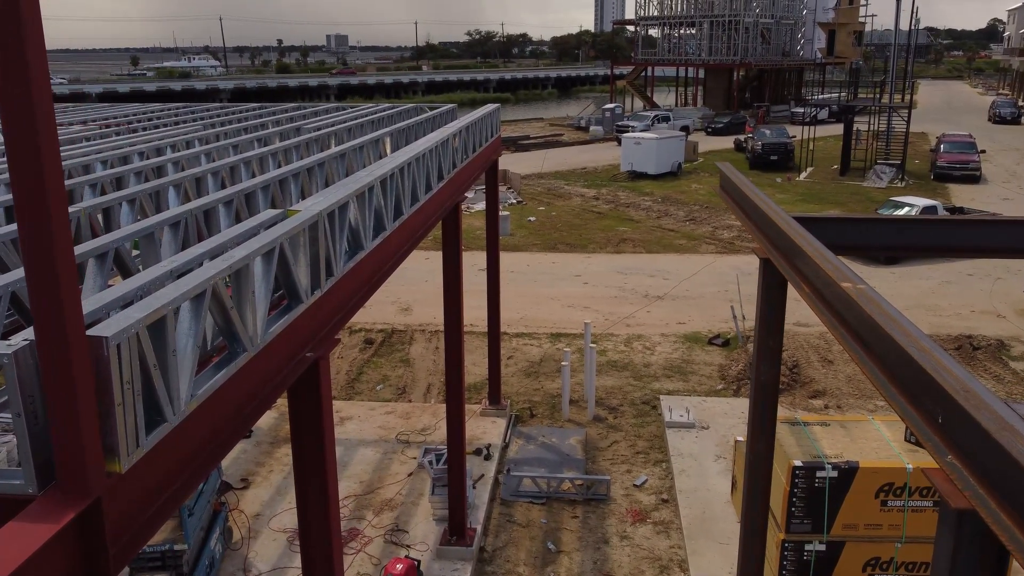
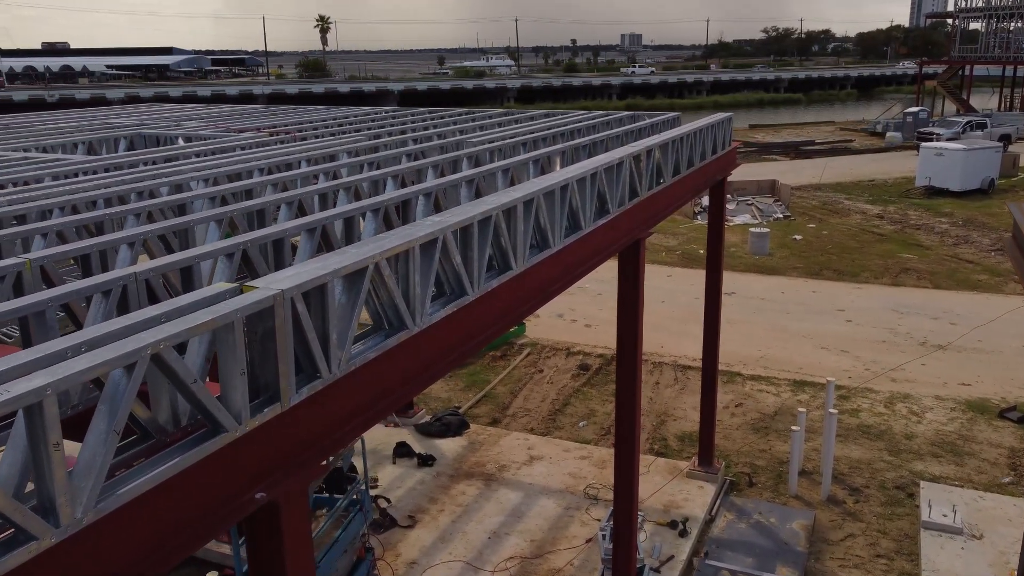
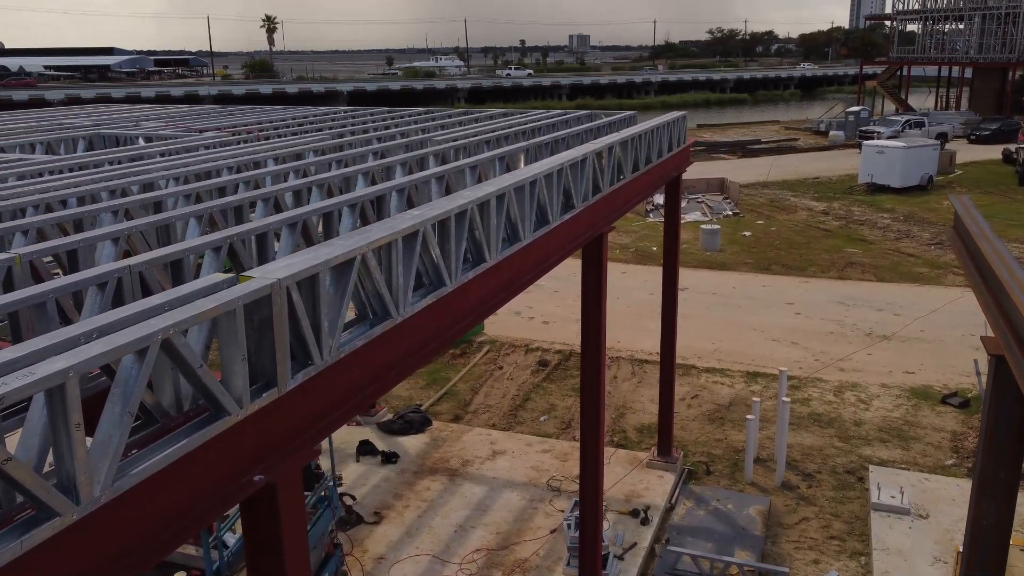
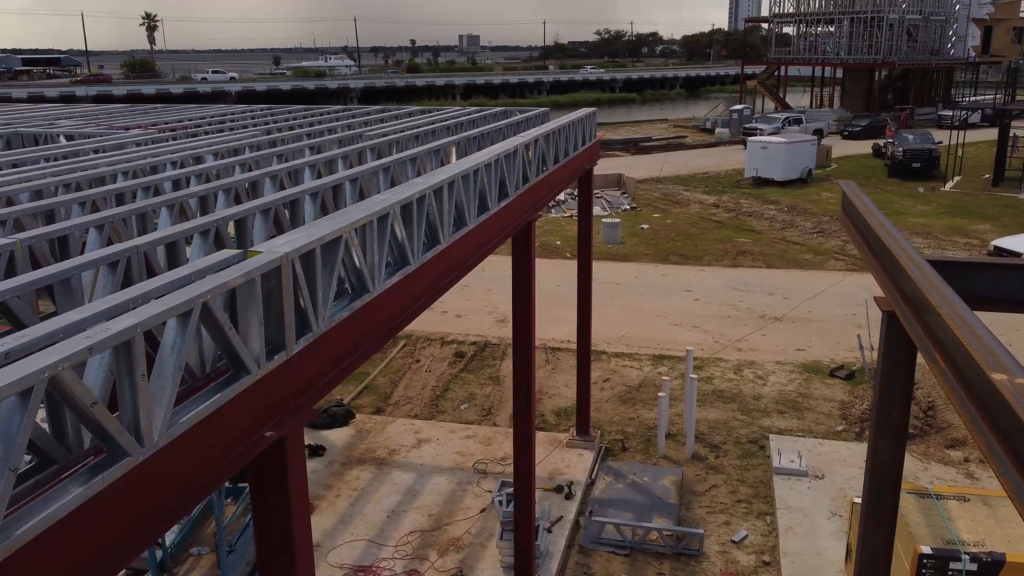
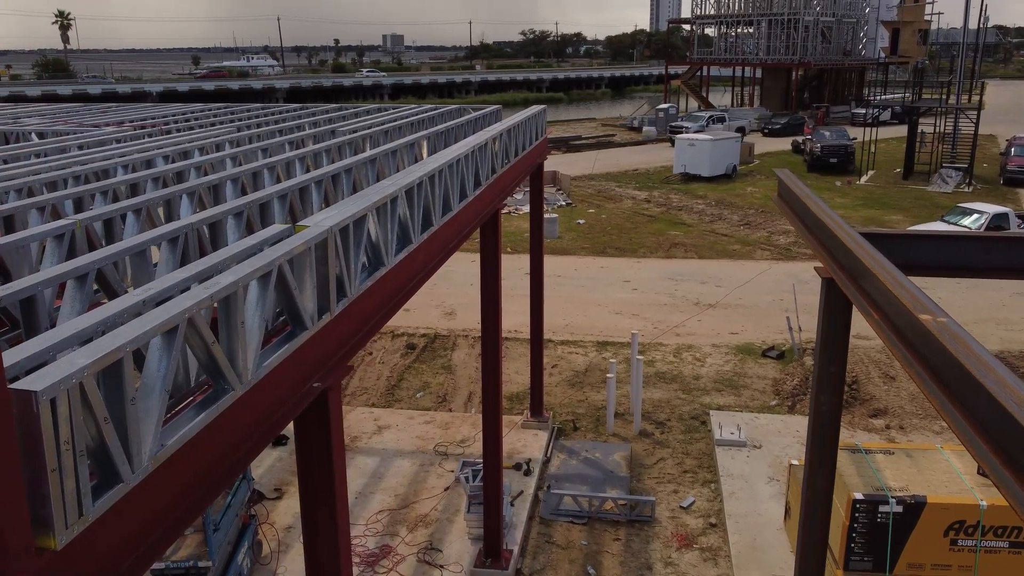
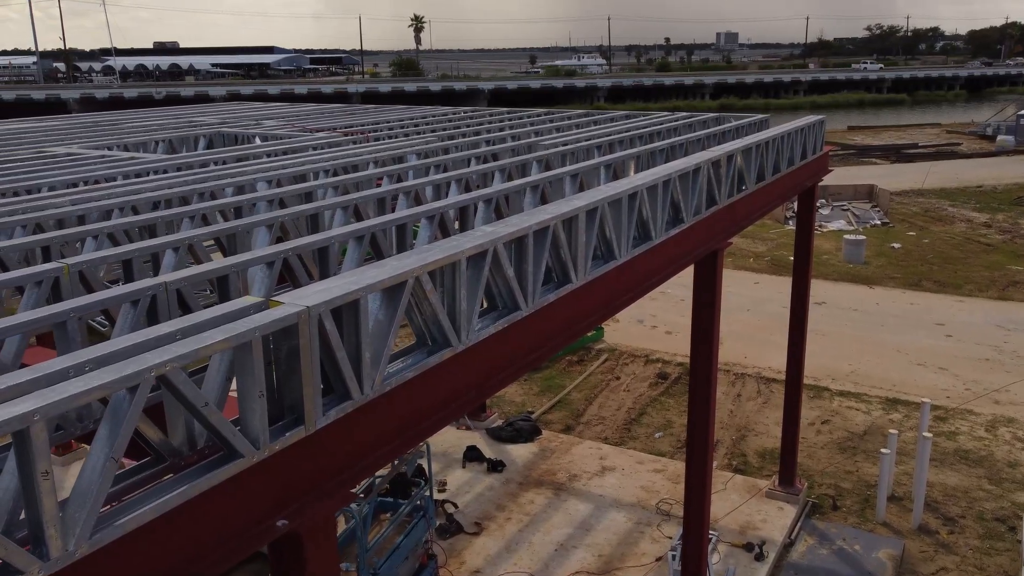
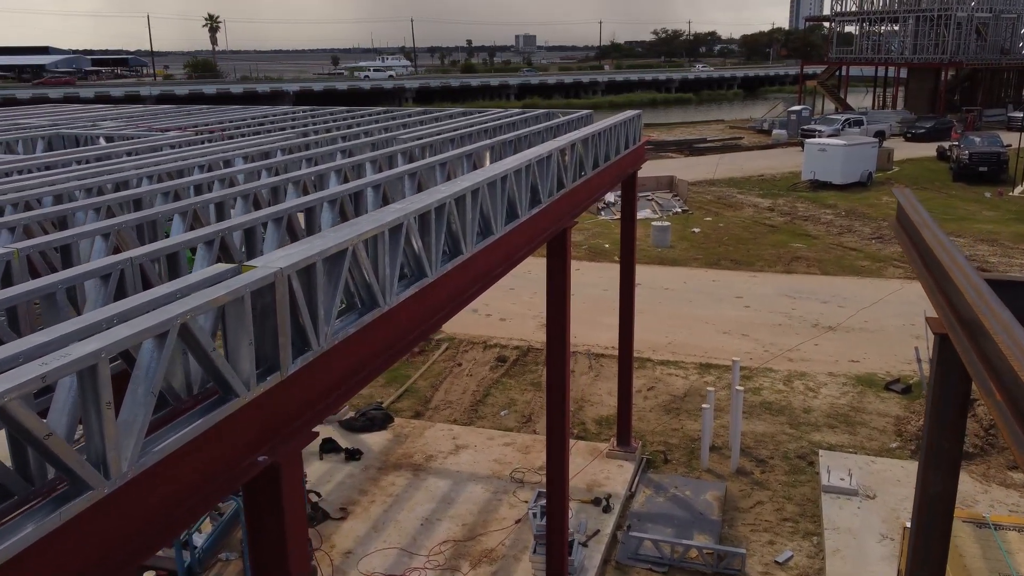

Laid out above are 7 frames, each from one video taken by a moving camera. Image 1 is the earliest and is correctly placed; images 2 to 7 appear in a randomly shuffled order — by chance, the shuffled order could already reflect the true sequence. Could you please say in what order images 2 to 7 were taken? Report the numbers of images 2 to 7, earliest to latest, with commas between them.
5, 4, 7, 3, 2, 6
